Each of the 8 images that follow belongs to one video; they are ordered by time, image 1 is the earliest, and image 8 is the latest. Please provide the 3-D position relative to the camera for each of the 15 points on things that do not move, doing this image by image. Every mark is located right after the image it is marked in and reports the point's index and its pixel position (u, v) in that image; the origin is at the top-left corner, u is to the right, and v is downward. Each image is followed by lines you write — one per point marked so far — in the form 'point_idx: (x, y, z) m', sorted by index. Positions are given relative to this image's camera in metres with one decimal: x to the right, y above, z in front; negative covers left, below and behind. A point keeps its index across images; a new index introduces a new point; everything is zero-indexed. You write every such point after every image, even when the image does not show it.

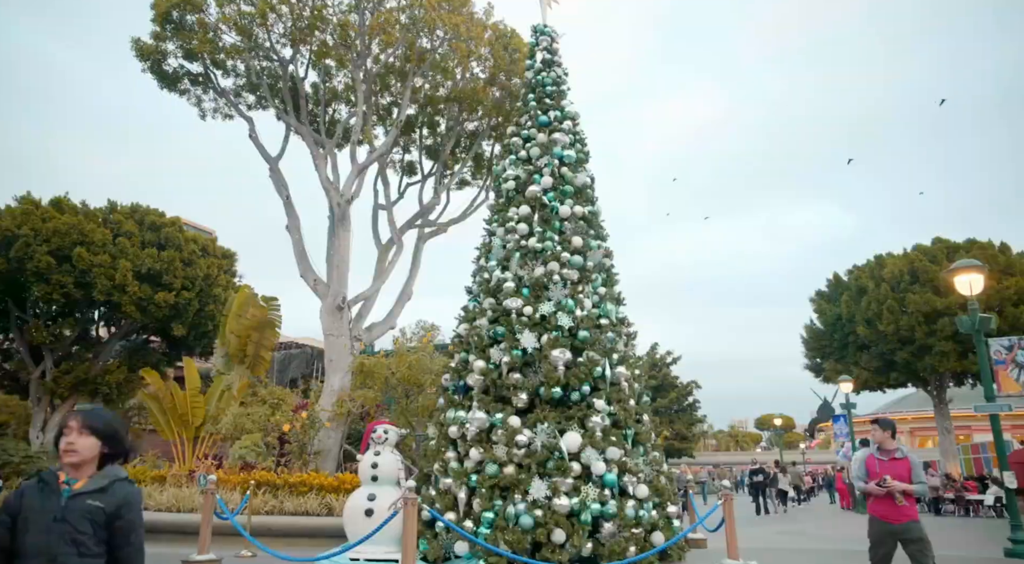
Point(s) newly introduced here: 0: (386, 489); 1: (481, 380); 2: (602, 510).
0: (-1.2, -2.1, +6.3) m
1: (-0.3, -1.0, +6.4) m
2: (+0.8, -2.0, +5.7) m
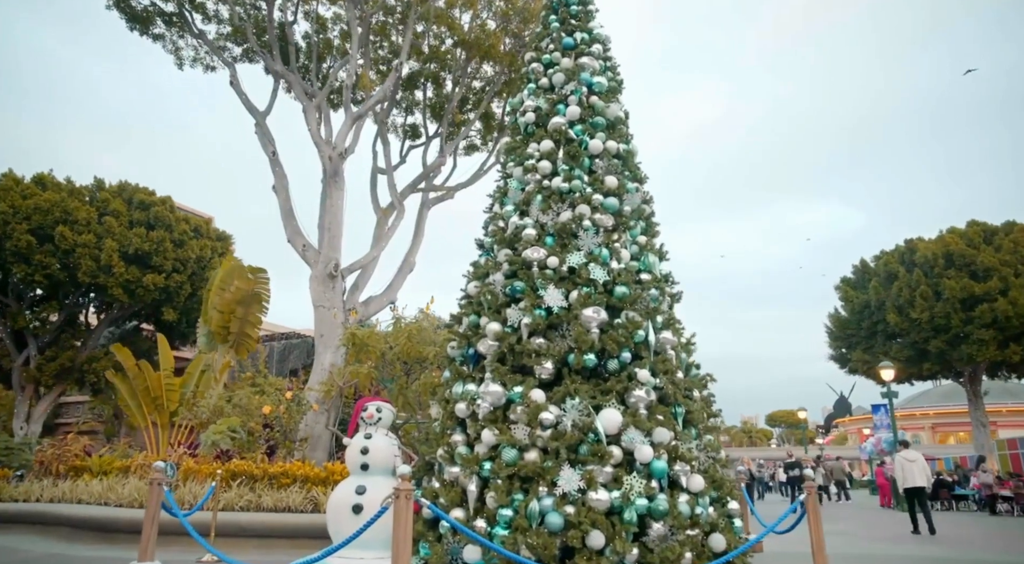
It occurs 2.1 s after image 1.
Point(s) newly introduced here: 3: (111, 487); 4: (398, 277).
0: (-1.1, -1.6, +5.1) m
1: (-0.1, -0.5, +5.2) m
2: (+1.0, -1.6, +4.5) m
3: (-4.8, -2.4, +7.6) m
4: (-1.8, +0.1, +10.2) m
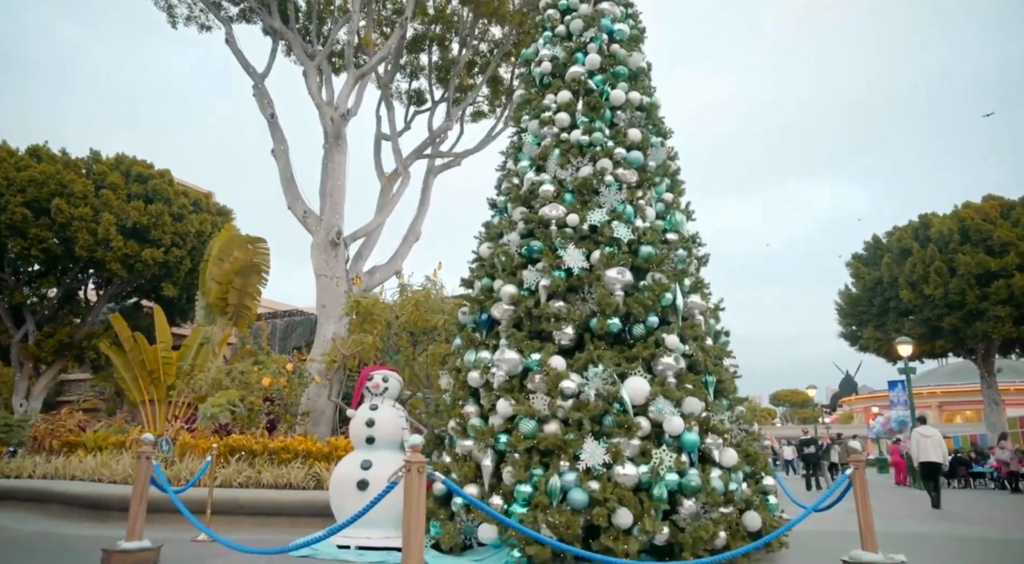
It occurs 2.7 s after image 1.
0: (-0.9, -1.3, +4.8) m
1: (0.0, -0.2, +4.8) m
2: (+1.1, -1.3, +4.1) m
3: (-4.7, -2.1, +7.3) m
4: (-1.7, +0.6, +9.8) m
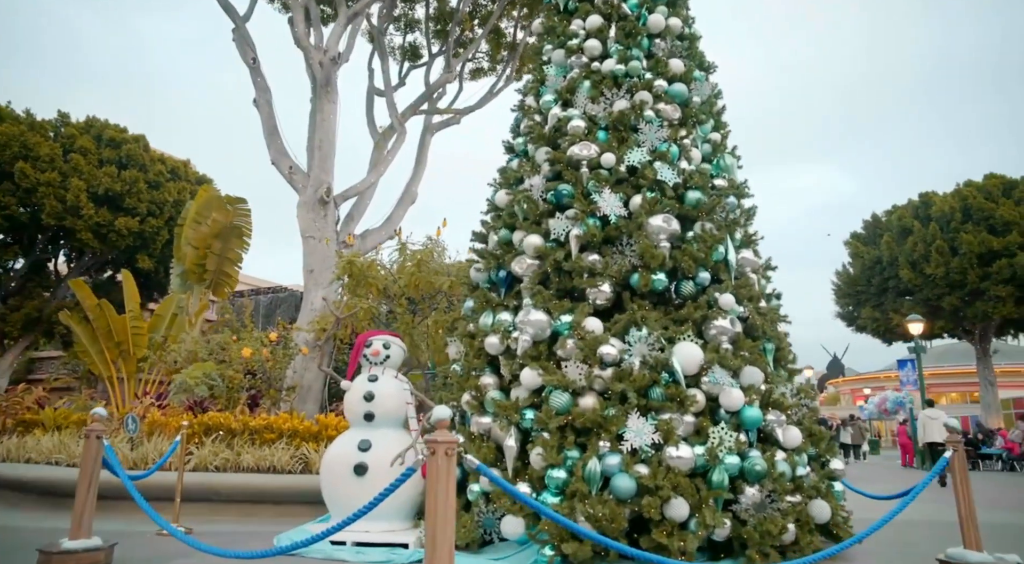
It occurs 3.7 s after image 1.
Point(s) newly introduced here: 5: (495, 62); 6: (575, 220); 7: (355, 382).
0: (-0.8, -1.0, +4.1) m
1: (+0.2, +0.1, +4.1) m
2: (+1.2, -1.0, +3.4) m
3: (-4.6, -1.6, +6.5) m
4: (-1.6, +1.1, +9.0) m
5: (-0.4, +4.4, +12.8) m
6: (+0.4, +0.4, +4.1) m
7: (-1.0, -0.7, +4.2) m
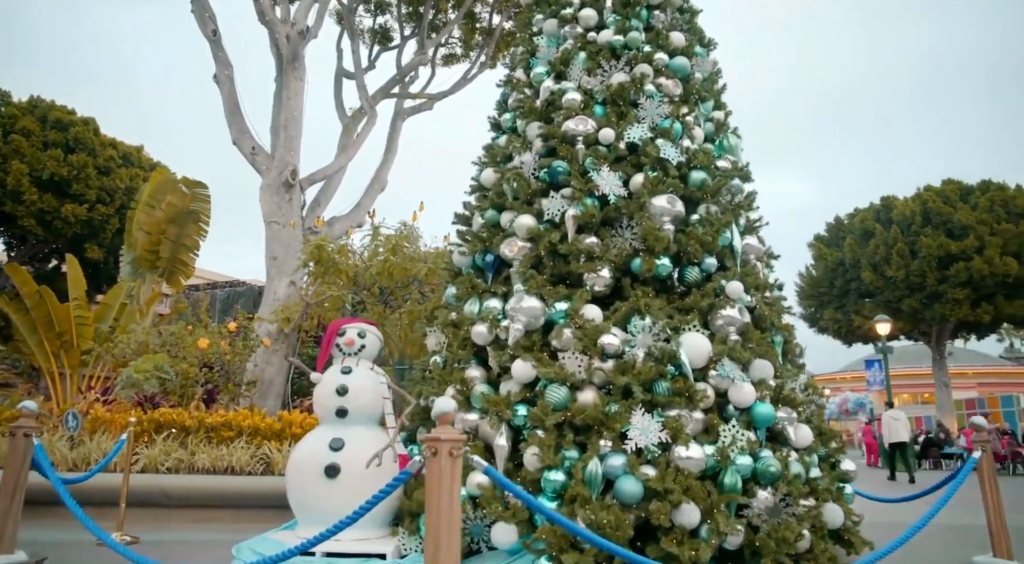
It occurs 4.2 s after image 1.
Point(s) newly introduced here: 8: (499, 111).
0: (-0.9, -0.9, +3.7) m
1: (+0.1, +0.2, +3.8) m
2: (+1.2, -0.9, +3.2) m
3: (-4.8, -1.5, +5.9) m
4: (-2.0, +1.2, +8.6) m
5: (-0.9, +4.5, +12.4) m
6: (+0.3, +0.5, +3.7) m
7: (-1.1, -0.6, +3.8) m
8: (-0.1, +1.2, +4.6) m
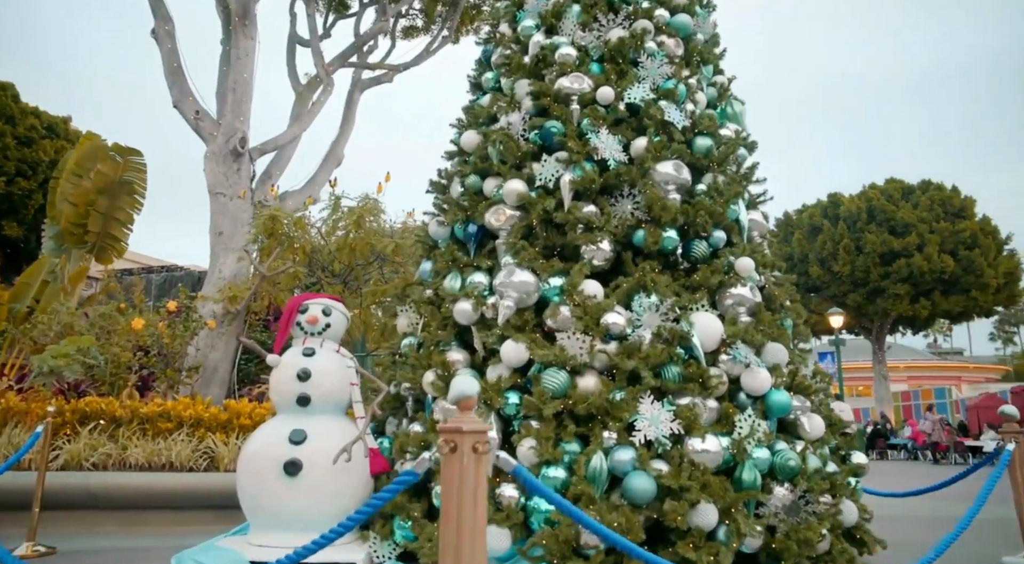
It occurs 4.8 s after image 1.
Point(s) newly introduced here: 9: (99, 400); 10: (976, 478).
0: (-0.9, -0.7, +3.2) m
1: (0.0, +0.3, +3.4) m
2: (+1.2, -0.8, +2.8) m
3: (-5.0, -1.2, +5.1) m
4: (-2.4, +1.4, +8.0) m
5: (-1.5, +4.8, +11.9) m
6: (+0.3, +0.6, +3.4) m
7: (-1.2, -0.4, +3.3) m
8: (-0.2, +1.4, +4.2) m
9: (-4.0, -1.2, +6.1) m
10: (+8.1, -3.4, +11.1) m
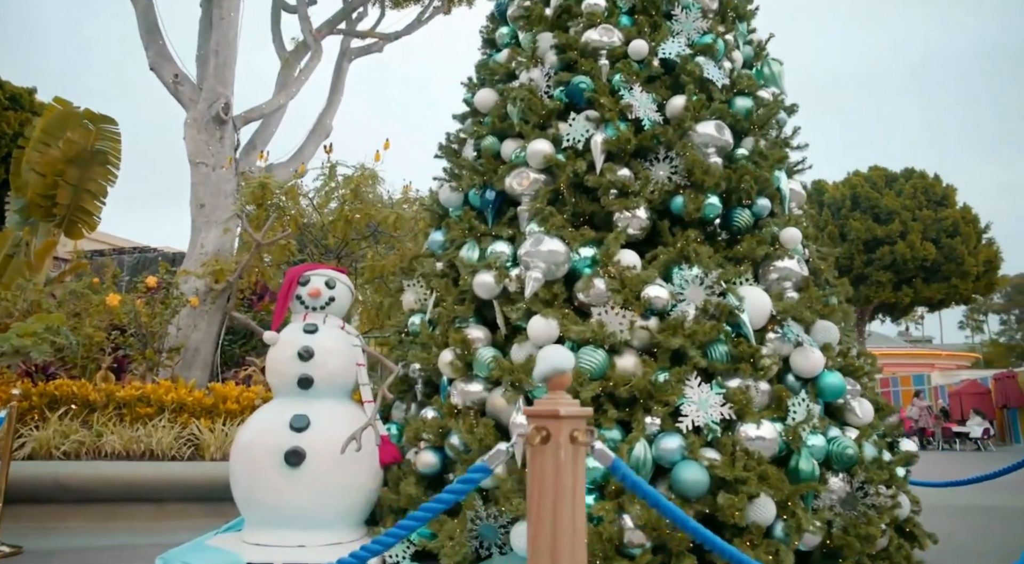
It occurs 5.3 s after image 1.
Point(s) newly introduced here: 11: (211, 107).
0: (-0.8, -0.6, +2.9) m
1: (+0.2, +0.5, +3.1) m
2: (+1.3, -0.7, +2.6) m
3: (-5.0, -1.0, +4.6) m
4: (-2.4, +1.7, +7.6) m
5: (-1.7, +5.1, +11.4) m
6: (+0.4, +0.8, +3.0) m
7: (-1.1, -0.2, +2.9) m
8: (-0.1, +1.6, +3.9) m
9: (-4.0, -0.9, +5.7) m
10: (+7.9, -3.2, +11.1) m
11: (-3.8, +2.1, +7.9) m
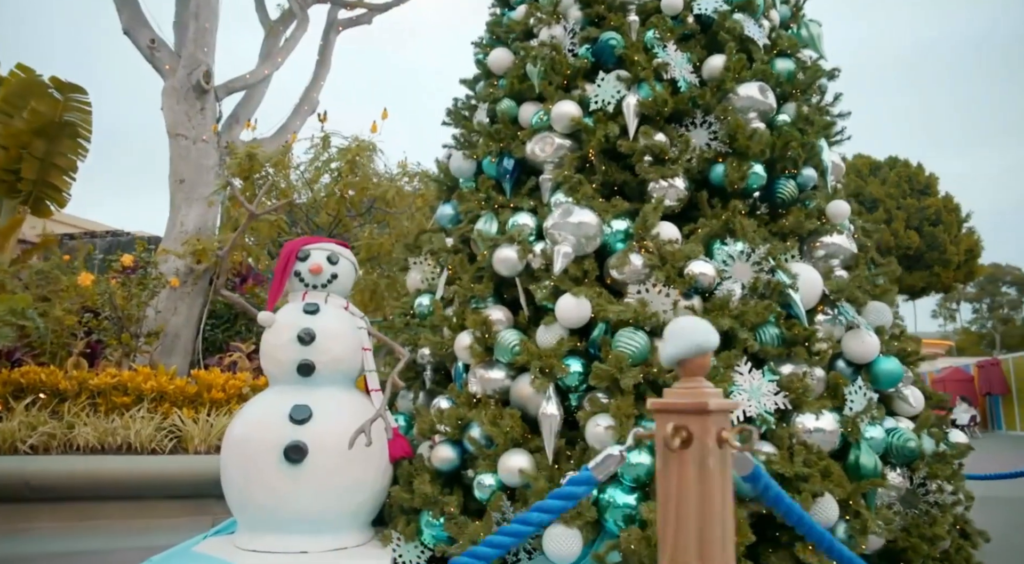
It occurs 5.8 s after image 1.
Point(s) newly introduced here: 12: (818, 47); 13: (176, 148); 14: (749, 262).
0: (-0.7, -0.5, +2.6) m
1: (+0.3, +0.6, +2.8) m
2: (+1.4, -0.6, +2.4) m
3: (-4.9, -0.9, +4.2) m
4: (-2.4, +1.9, +7.2) m
5: (-1.8, +5.4, +11.0) m
6: (+0.5, +0.9, +2.7) m
7: (-1.0, -0.1, +2.6) m
8: (0.0, +1.7, +3.5) m
9: (-3.9, -0.8, +5.3) m
10: (+7.7, -3.0, +11.1) m
11: (-3.8, +2.3, +7.4) m
12: (+1.6, +1.2, +3.3) m
13: (-3.9, +1.5, +7.4) m
14: (+0.9, +0.1, +2.5) m
